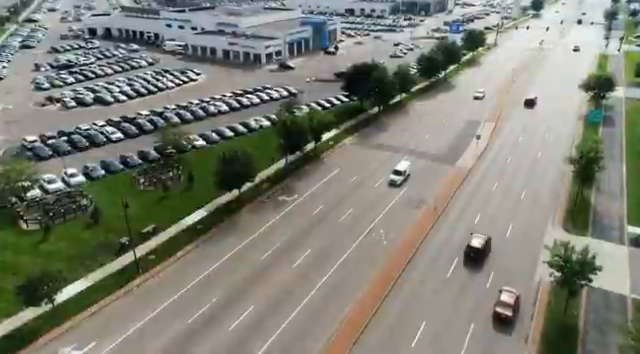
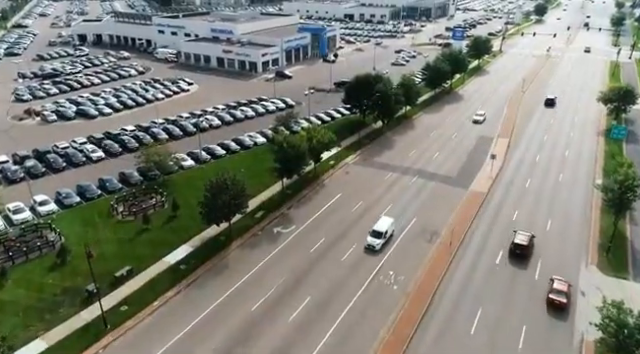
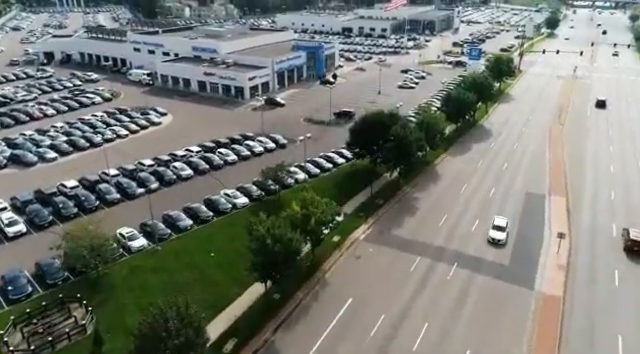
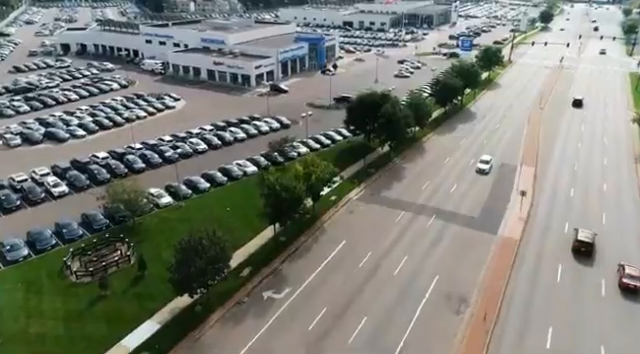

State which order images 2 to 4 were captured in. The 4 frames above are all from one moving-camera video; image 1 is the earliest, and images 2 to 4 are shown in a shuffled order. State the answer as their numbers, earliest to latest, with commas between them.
2, 4, 3
